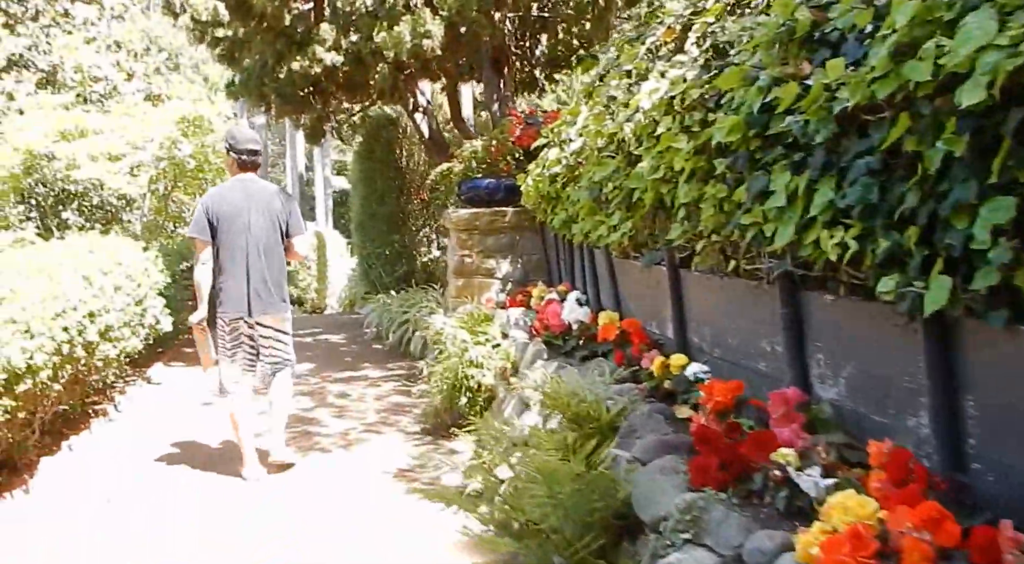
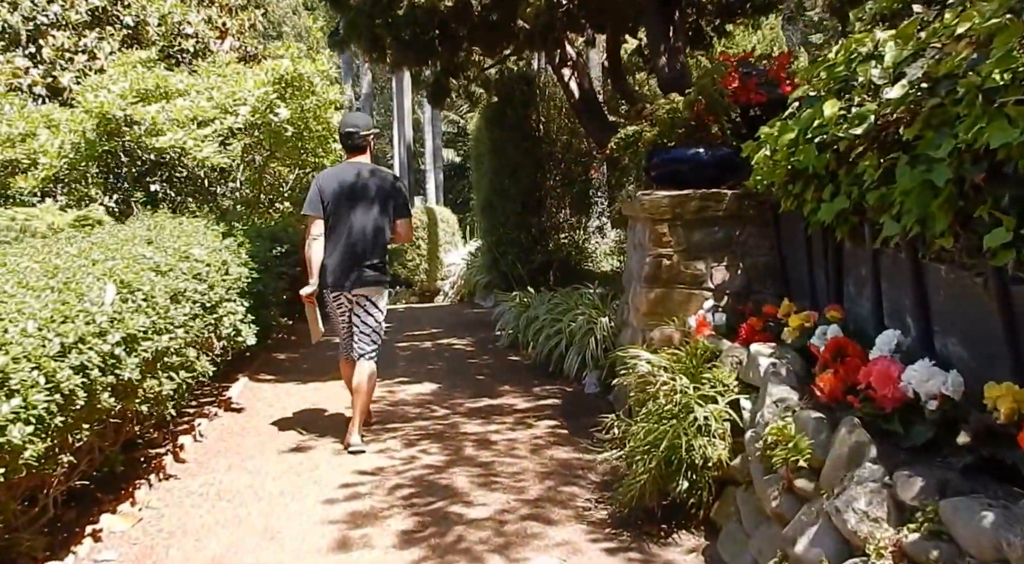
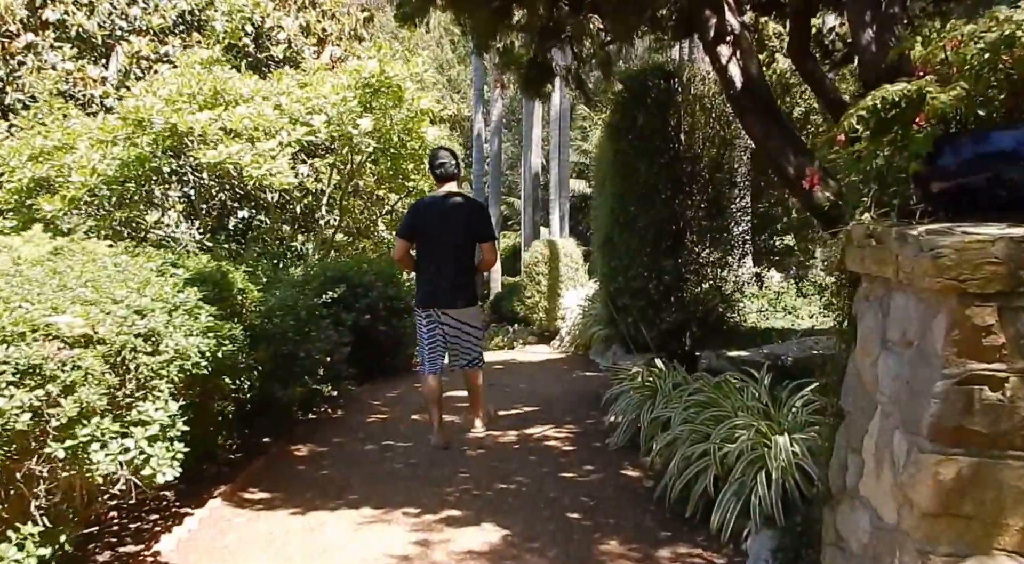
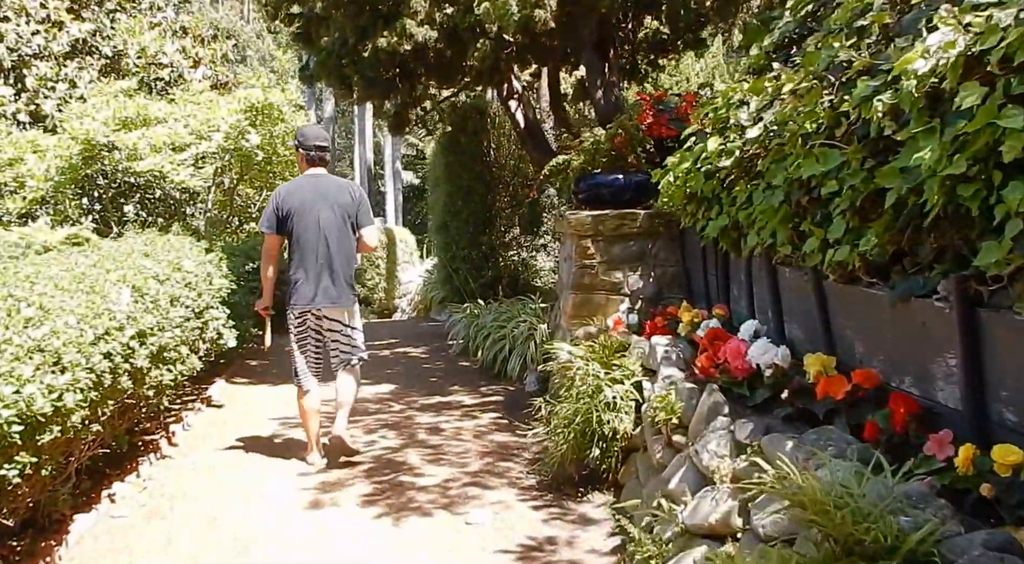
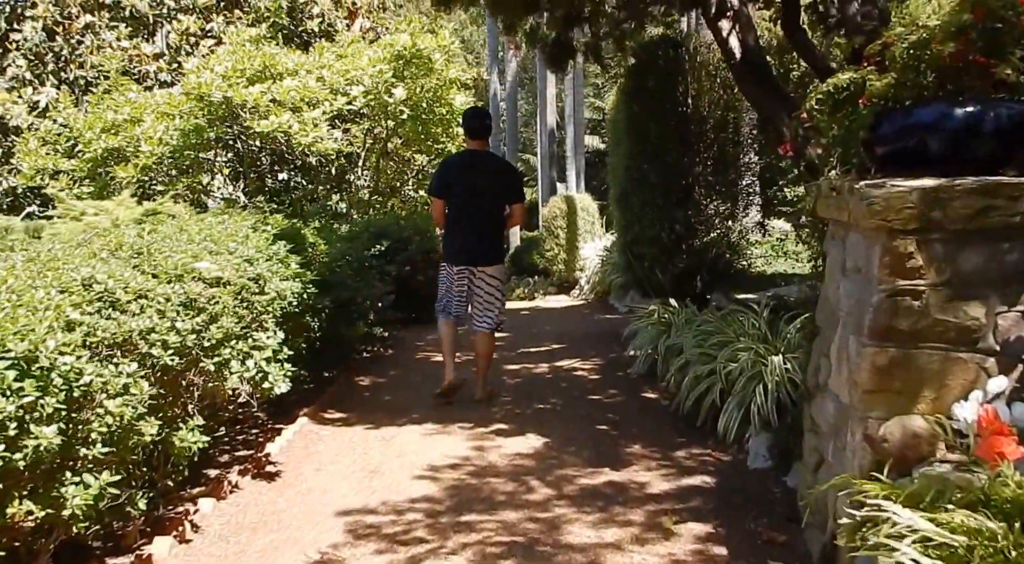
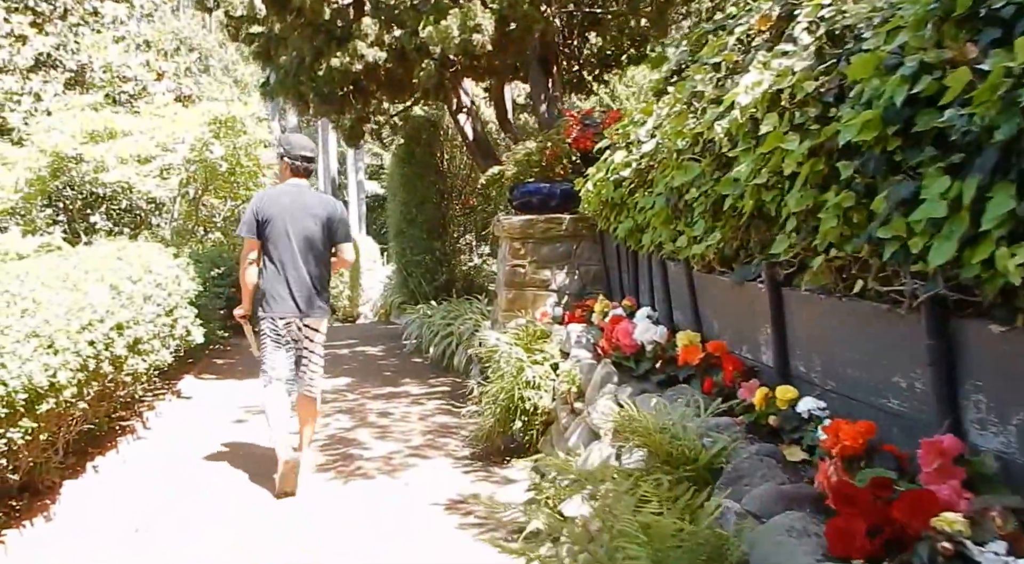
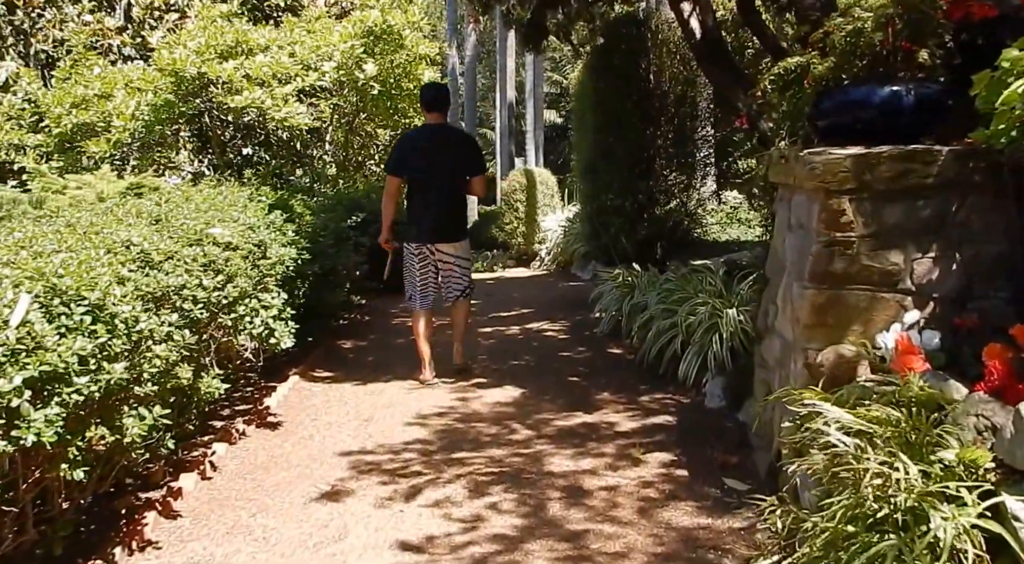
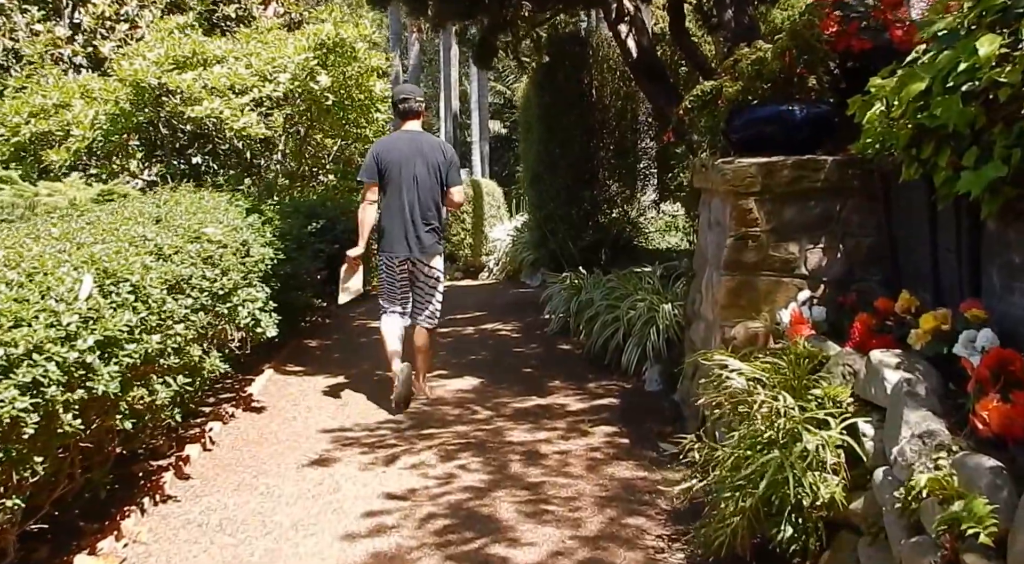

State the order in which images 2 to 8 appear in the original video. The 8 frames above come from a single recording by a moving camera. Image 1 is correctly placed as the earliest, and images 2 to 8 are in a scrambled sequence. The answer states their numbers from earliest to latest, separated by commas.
6, 4, 2, 8, 7, 5, 3
